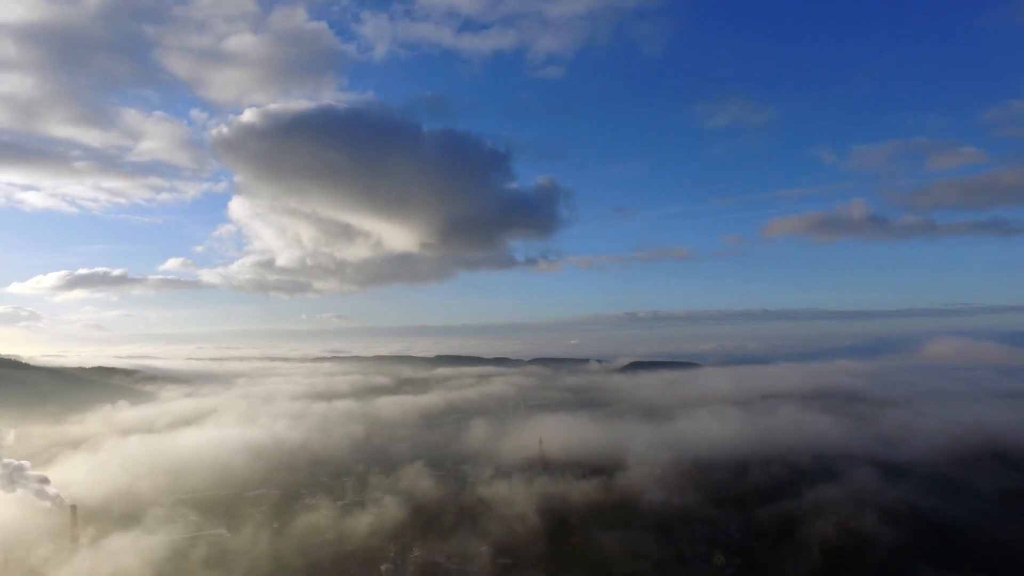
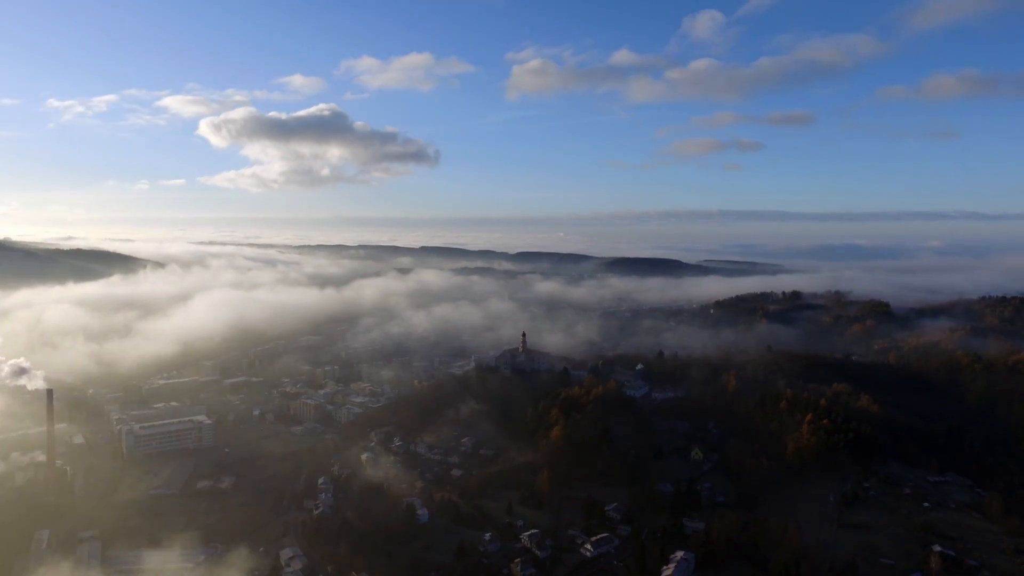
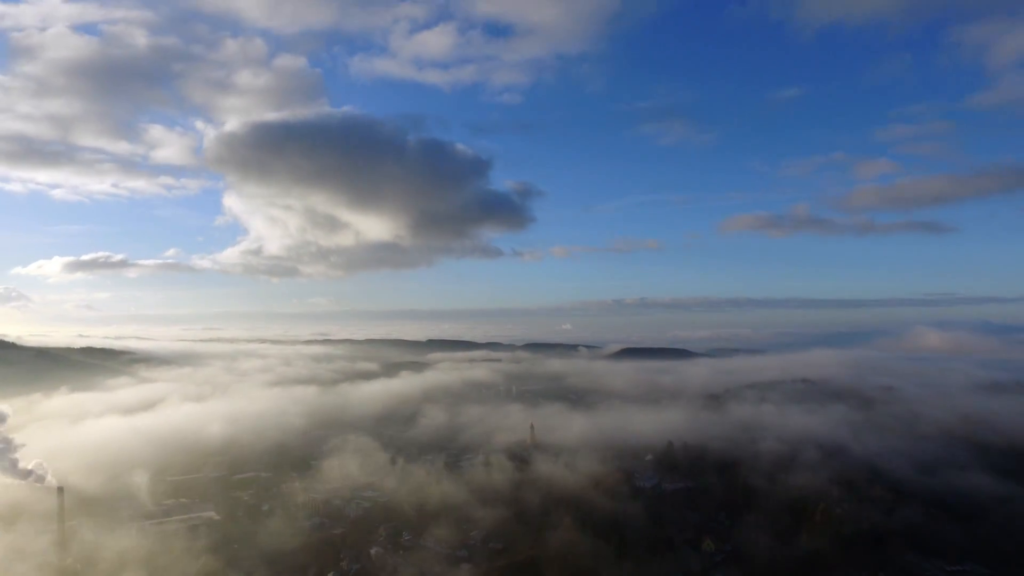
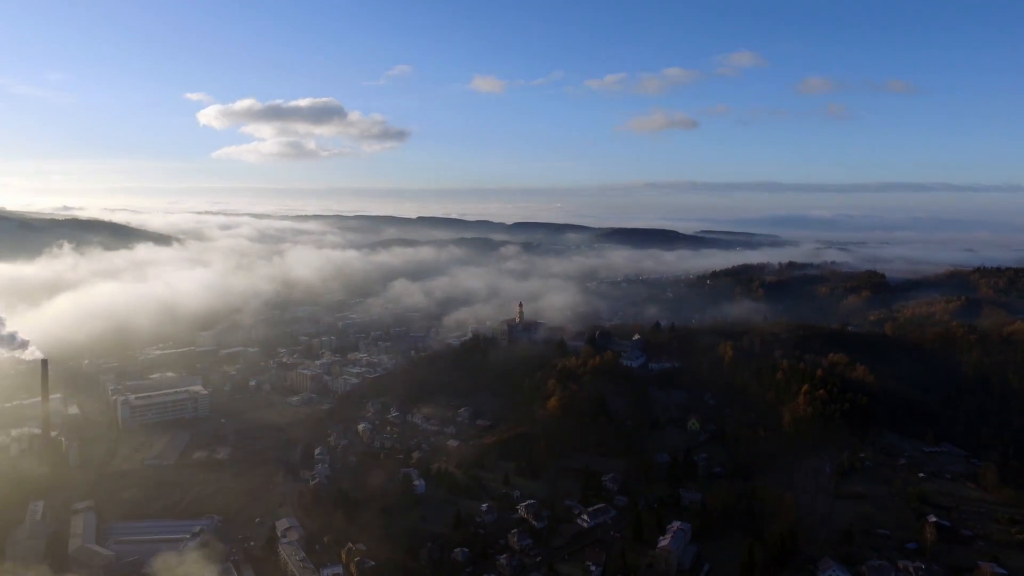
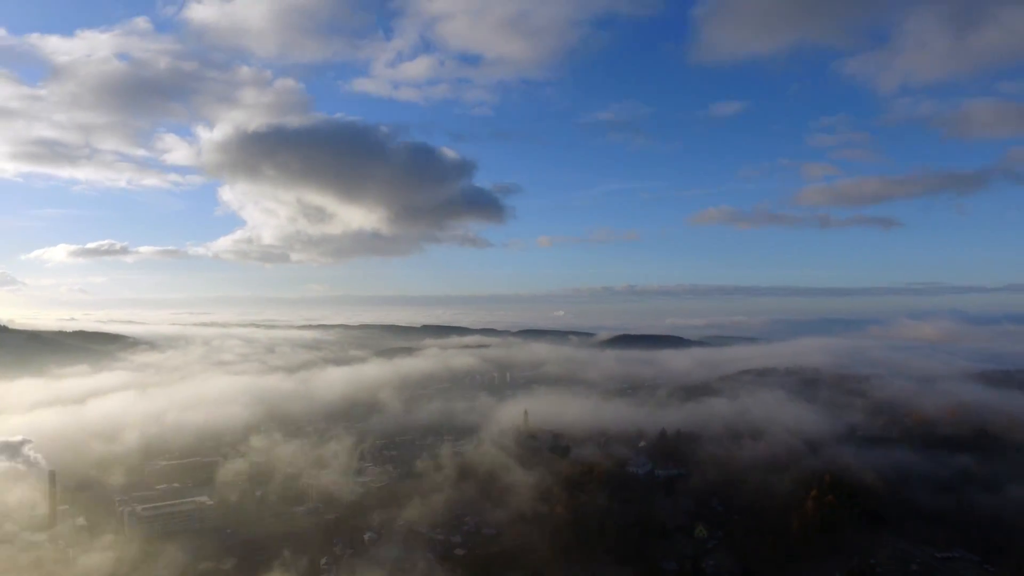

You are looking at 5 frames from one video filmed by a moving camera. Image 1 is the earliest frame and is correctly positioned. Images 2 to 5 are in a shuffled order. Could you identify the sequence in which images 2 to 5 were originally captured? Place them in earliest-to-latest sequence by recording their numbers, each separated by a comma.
3, 5, 2, 4
